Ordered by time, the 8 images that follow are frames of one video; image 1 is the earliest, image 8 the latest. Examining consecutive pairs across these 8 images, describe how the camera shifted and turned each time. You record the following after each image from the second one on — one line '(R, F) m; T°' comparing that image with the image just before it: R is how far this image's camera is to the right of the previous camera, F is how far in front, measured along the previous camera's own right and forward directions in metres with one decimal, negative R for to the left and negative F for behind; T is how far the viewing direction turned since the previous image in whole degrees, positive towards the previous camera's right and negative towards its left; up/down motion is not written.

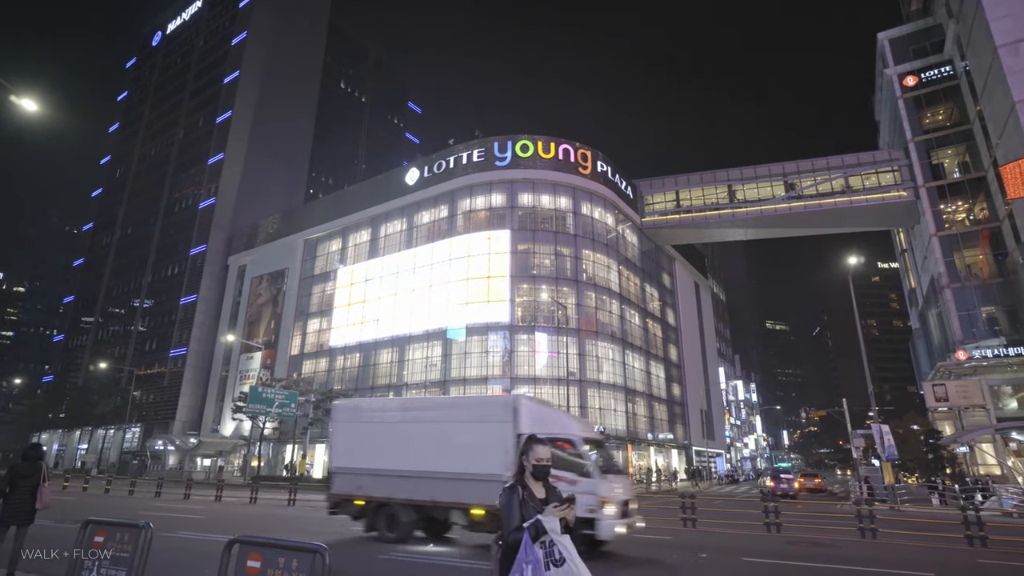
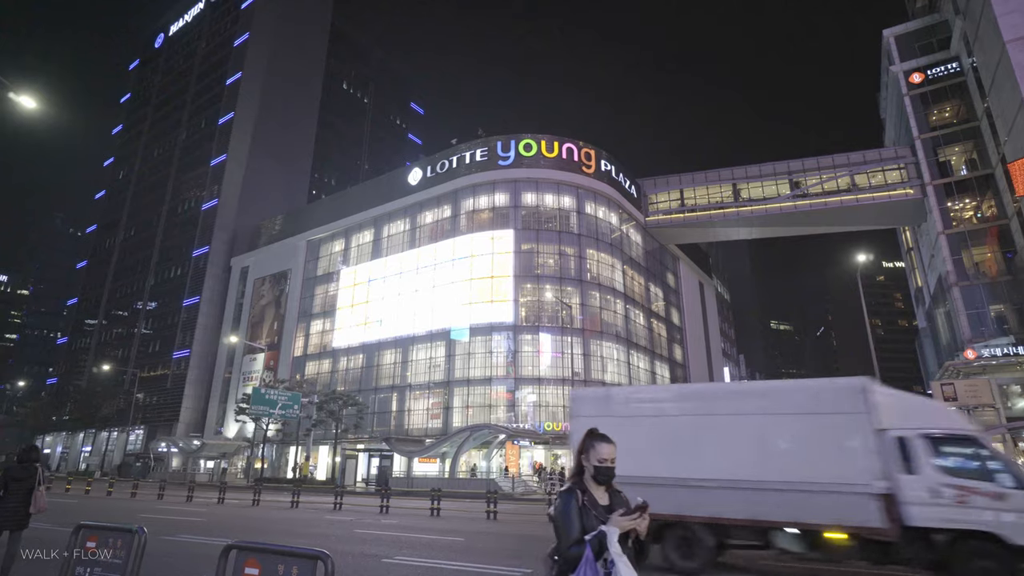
(-0.1, +0.3) m; 0°
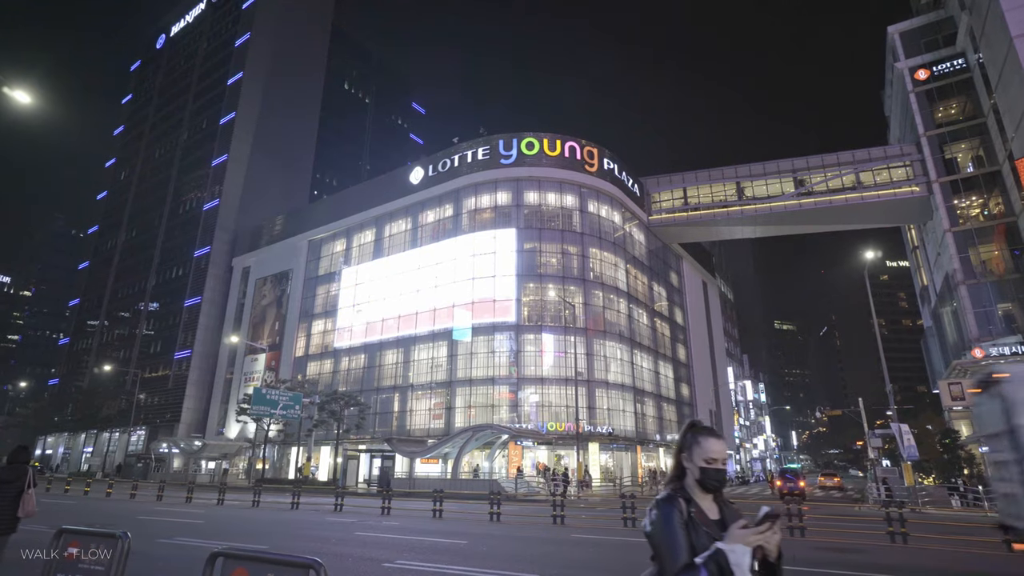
(-0.1, +0.4) m; 0°
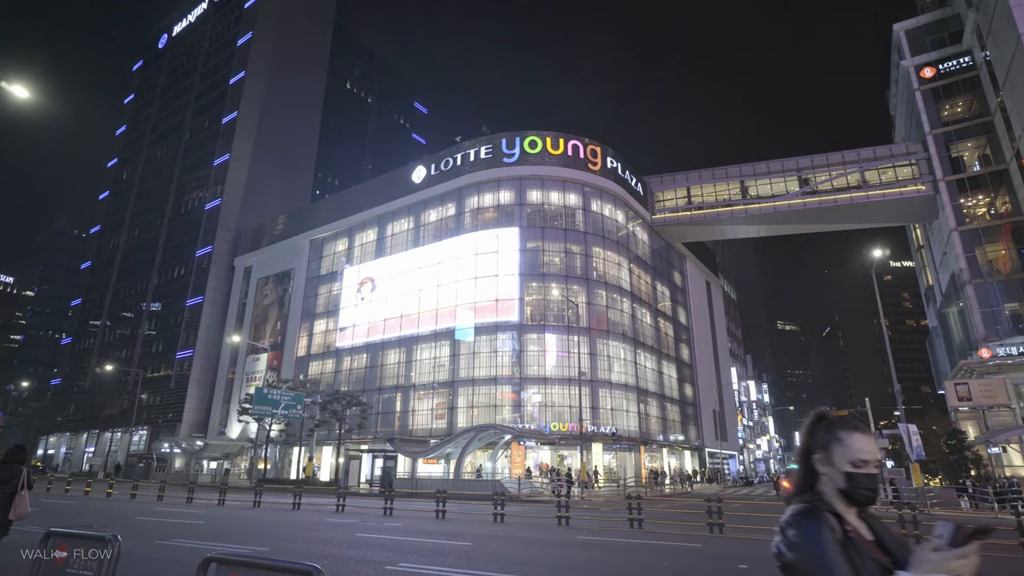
(-0.1, +0.3) m; 0°
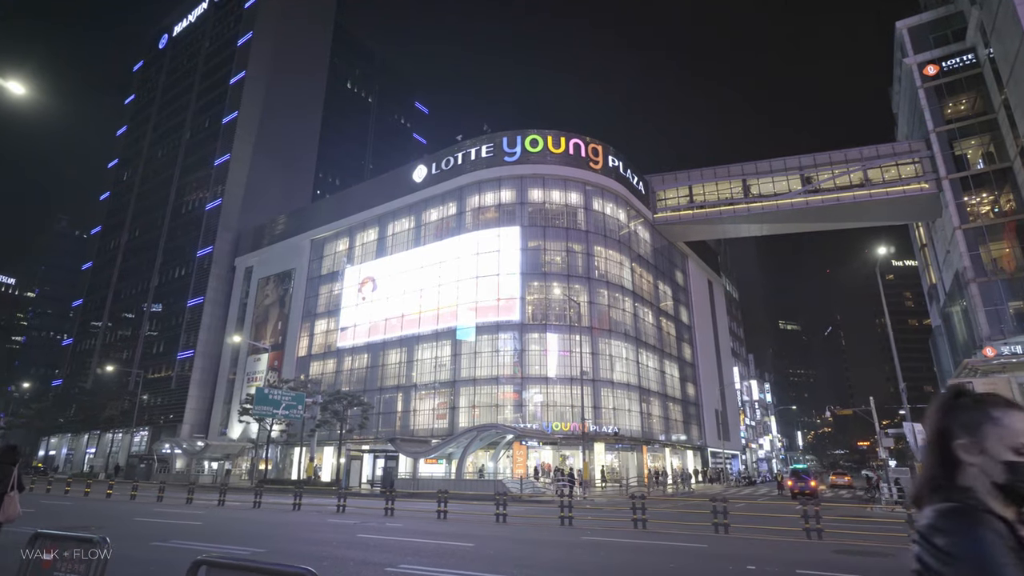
(0.0, +0.2) m; 0°
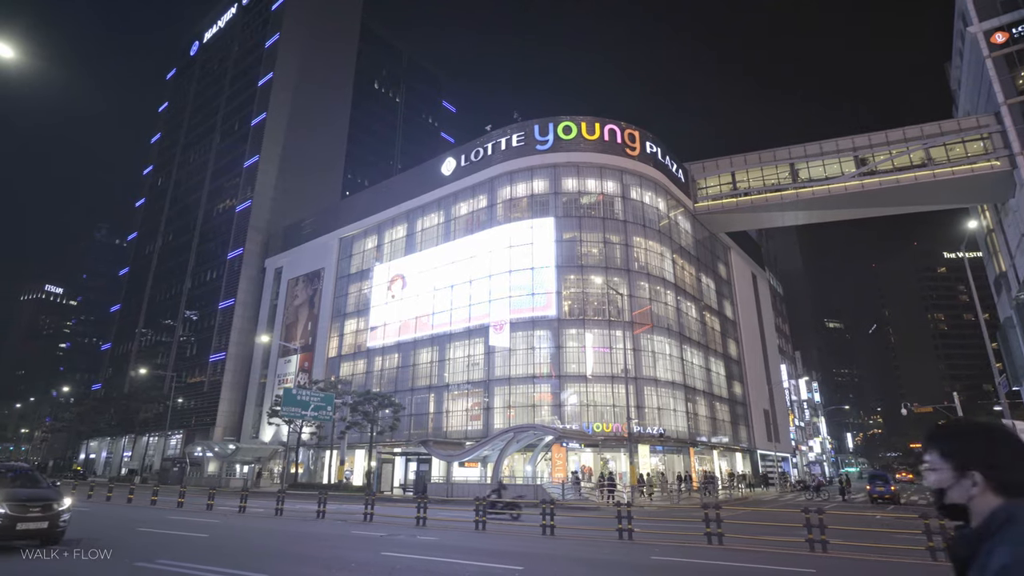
(-0.5, +2.6) m; -3°
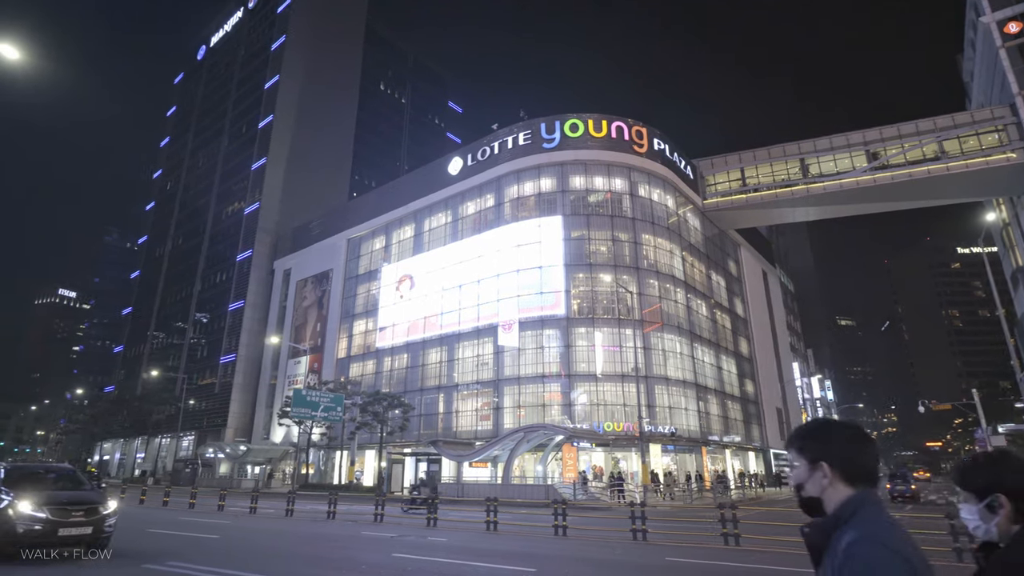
(0.0, +0.2) m; -1°
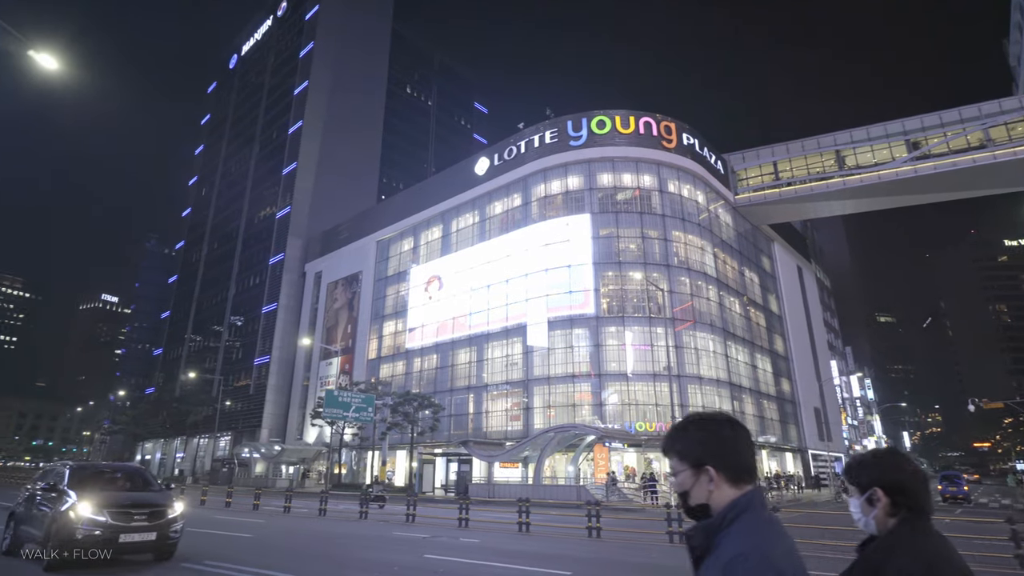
(-0.1, +0.3) m; -3°
